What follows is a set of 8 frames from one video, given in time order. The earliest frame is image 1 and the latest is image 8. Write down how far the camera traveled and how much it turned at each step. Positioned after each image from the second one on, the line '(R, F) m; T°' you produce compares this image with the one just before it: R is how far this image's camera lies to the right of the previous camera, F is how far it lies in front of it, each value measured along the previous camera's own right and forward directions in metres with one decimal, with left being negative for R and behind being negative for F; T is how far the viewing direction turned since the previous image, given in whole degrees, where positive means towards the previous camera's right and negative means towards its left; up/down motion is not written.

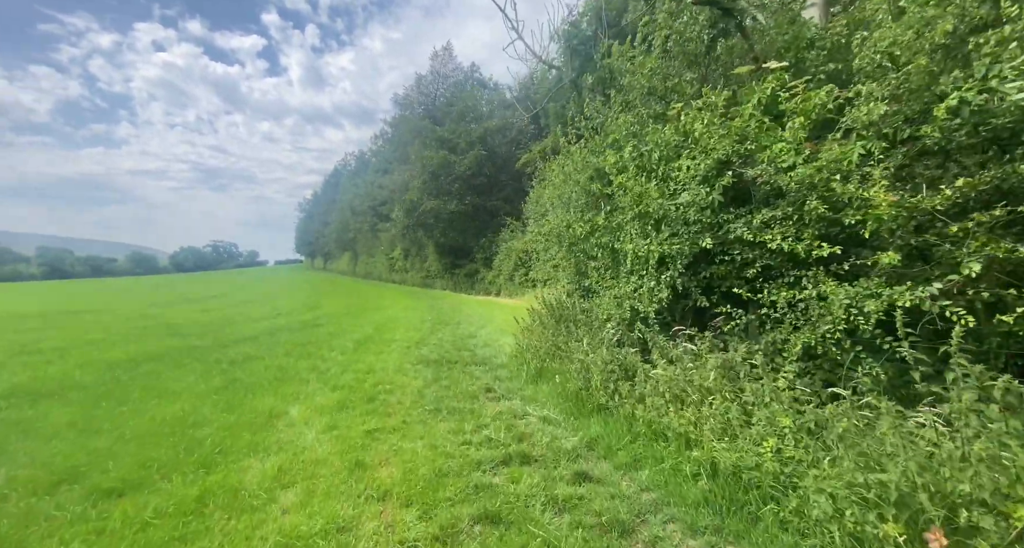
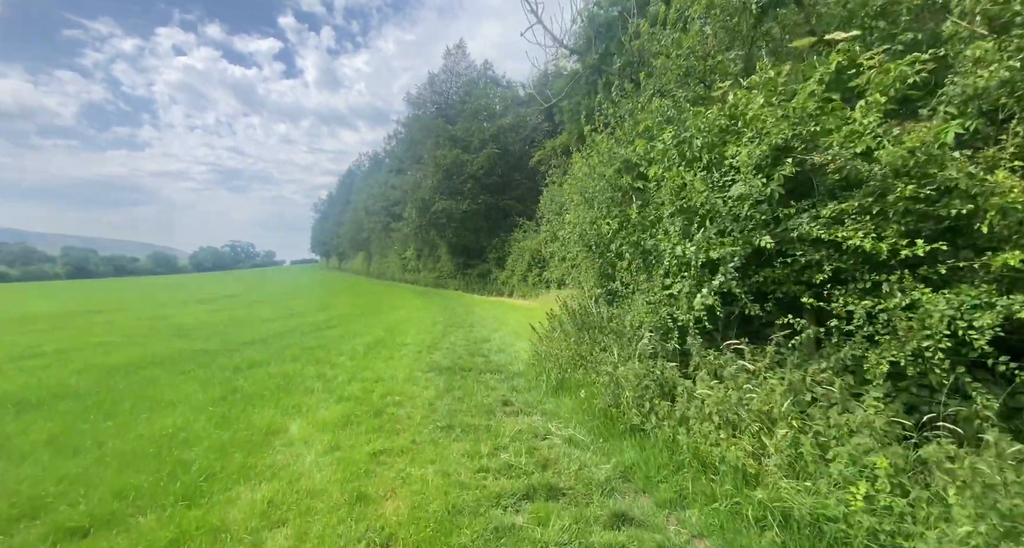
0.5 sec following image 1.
(-0.1, +0.5) m; -2°
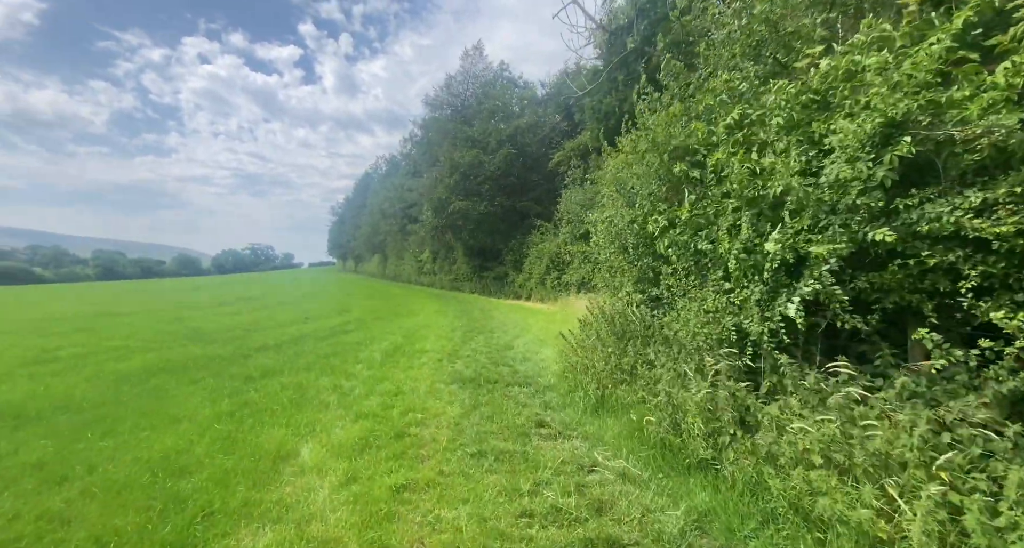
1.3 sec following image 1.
(-0.3, +0.6) m; -2°
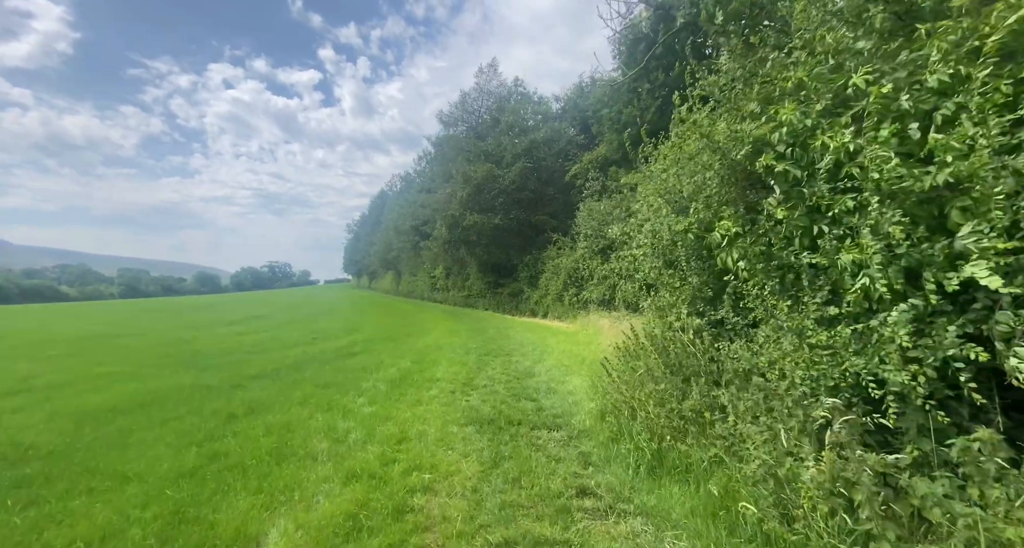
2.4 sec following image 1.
(-0.2, +1.0) m; -2°
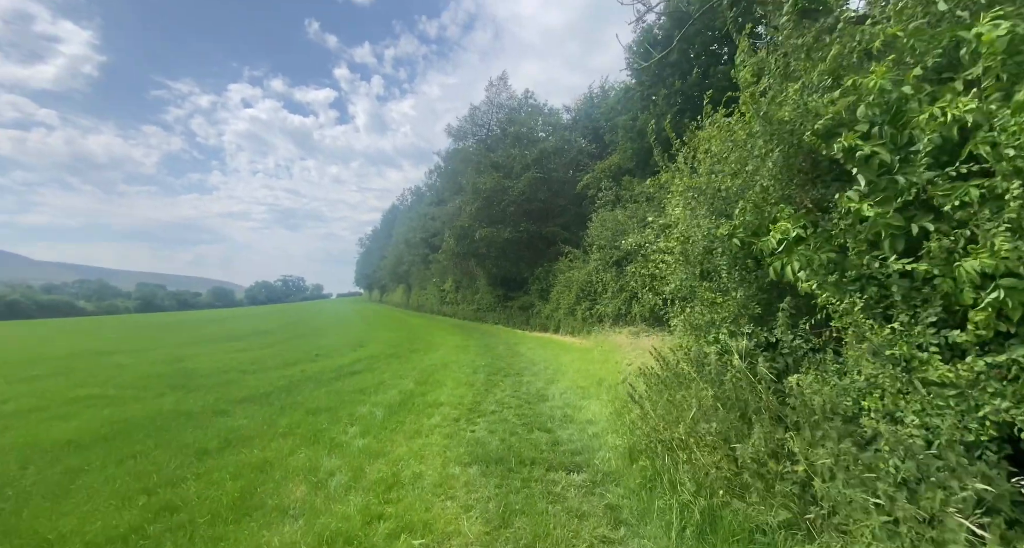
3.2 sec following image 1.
(0.0, +0.8) m; -2°
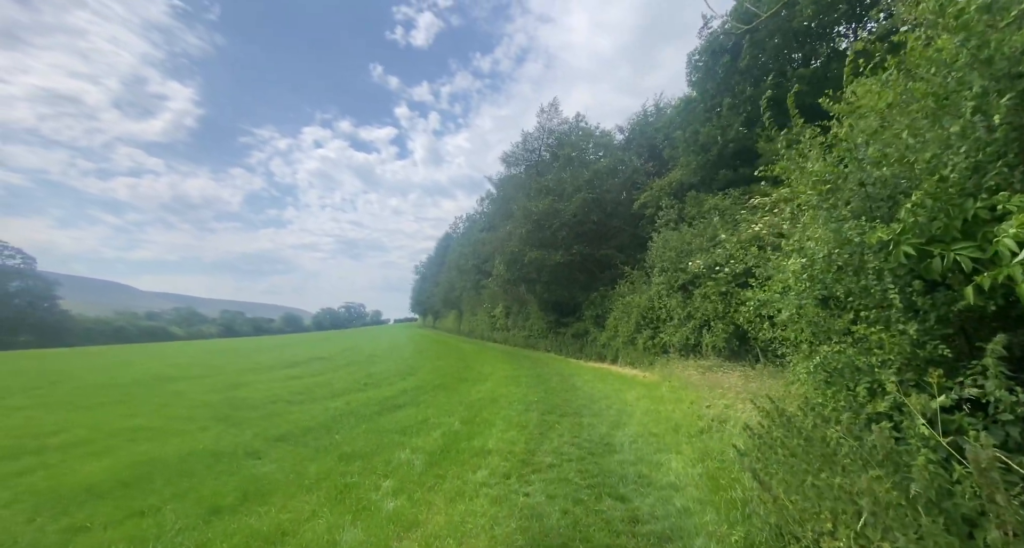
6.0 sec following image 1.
(-0.1, +1.0) m; -7°
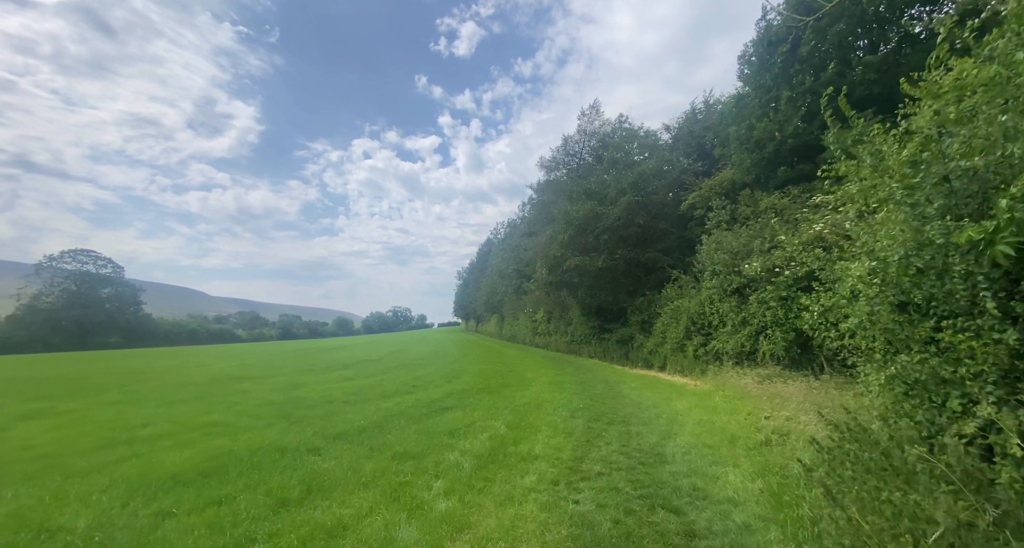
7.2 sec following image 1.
(-0.1, 0.0) m; -6°
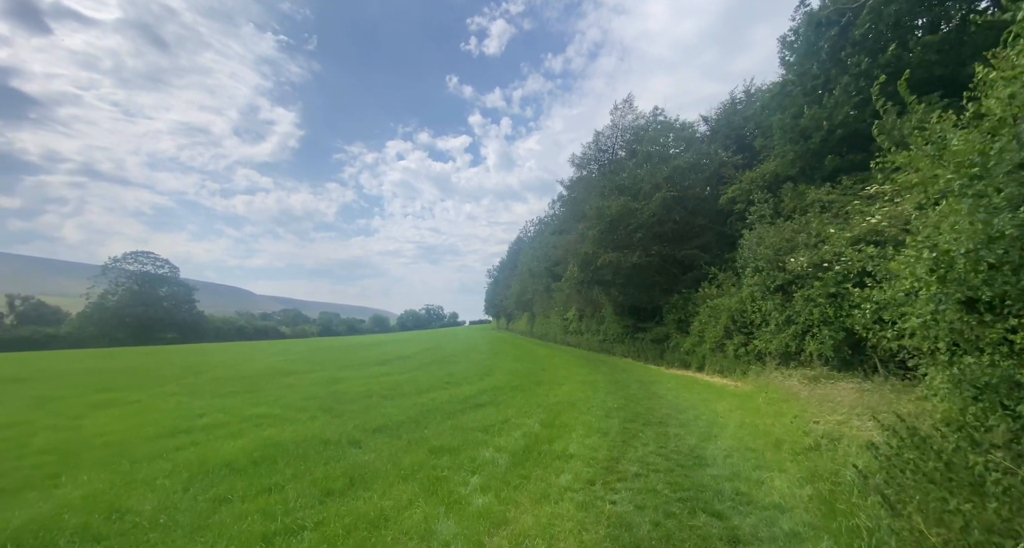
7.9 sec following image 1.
(-0.1, 0.0) m; -4°
